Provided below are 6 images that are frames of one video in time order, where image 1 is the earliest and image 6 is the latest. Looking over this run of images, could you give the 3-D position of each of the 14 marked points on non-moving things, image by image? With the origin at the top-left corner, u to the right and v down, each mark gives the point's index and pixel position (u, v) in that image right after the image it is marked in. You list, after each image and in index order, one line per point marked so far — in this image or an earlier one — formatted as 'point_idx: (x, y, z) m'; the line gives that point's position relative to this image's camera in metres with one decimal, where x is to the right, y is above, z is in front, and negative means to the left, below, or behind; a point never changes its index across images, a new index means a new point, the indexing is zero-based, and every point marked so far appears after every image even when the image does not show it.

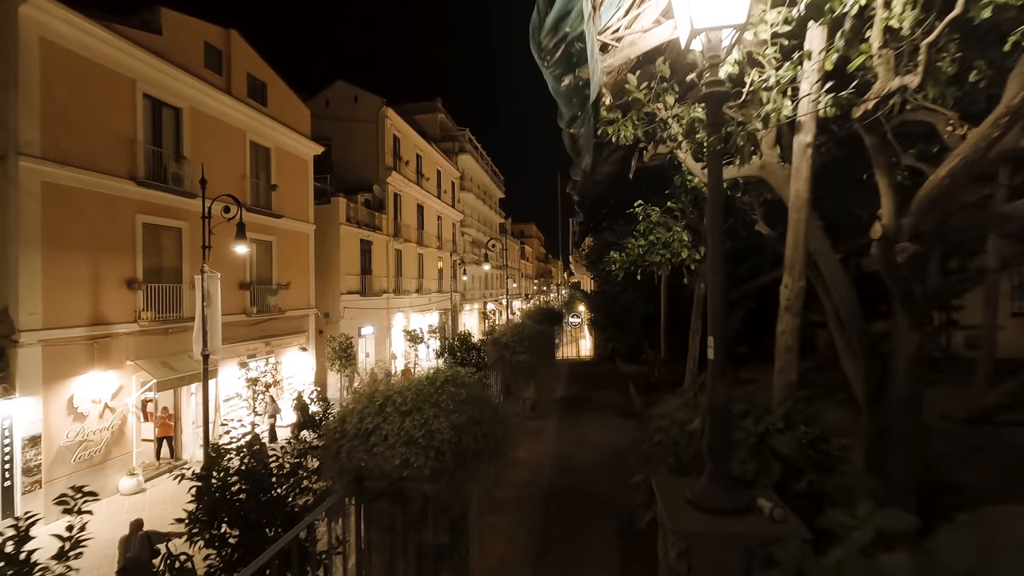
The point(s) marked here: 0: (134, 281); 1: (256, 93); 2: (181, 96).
0: (-10.5, +0.2, +13.7) m
1: (-10.1, +7.7, +19.3) m
2: (-10.5, +6.1, +15.5) m
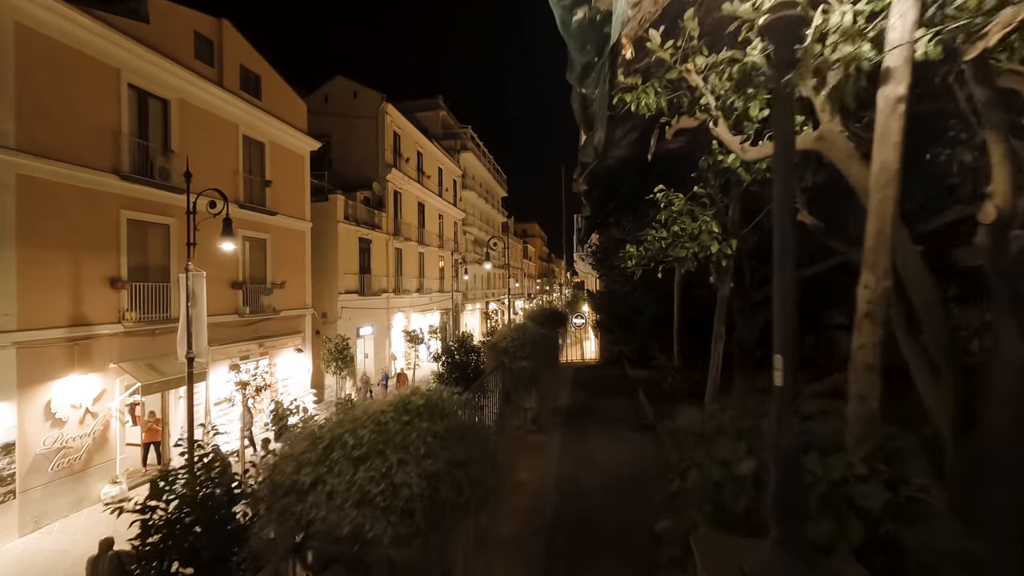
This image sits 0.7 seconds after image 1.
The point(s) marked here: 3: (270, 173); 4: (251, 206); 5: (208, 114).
0: (-10.5, +0.2, +13.1) m
1: (-10.0, +7.7, +18.6) m
2: (-10.4, +6.1, +14.9) m
3: (-9.6, +4.6, +19.5) m
4: (-9.5, +3.0, +17.8) m
5: (-10.2, +5.8, +16.4) m
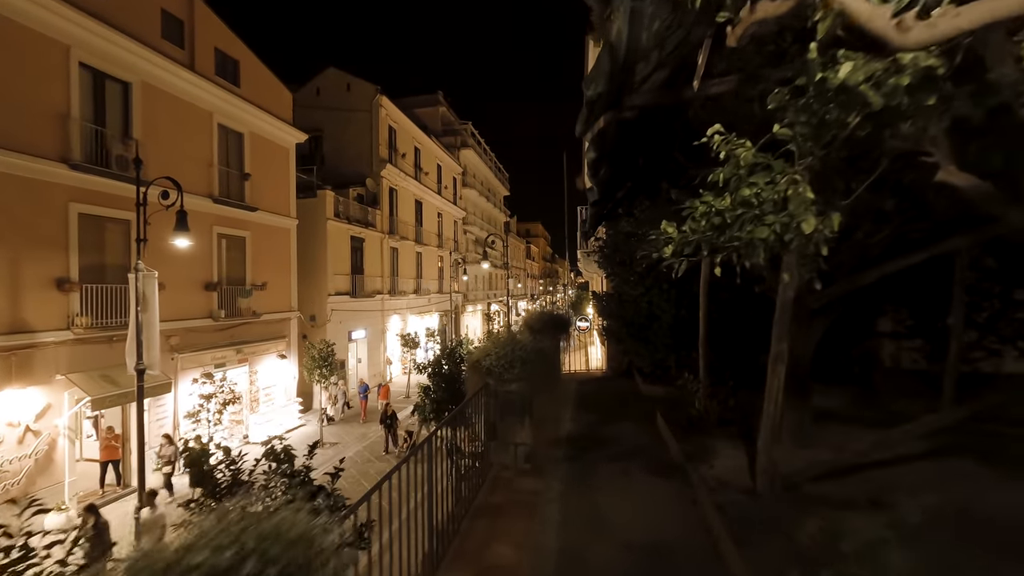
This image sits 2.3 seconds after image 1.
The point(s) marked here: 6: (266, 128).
0: (-10.6, +0.2, +11.7) m
1: (-10.0, +7.6, +17.3) m
2: (-10.5, +6.0, +13.5) m
3: (-9.7, +4.5, +18.1) m
4: (-9.6, +2.9, +16.4) m
5: (-10.2, +5.8, +15.1) m
6: (-9.5, +6.2, +19.0) m
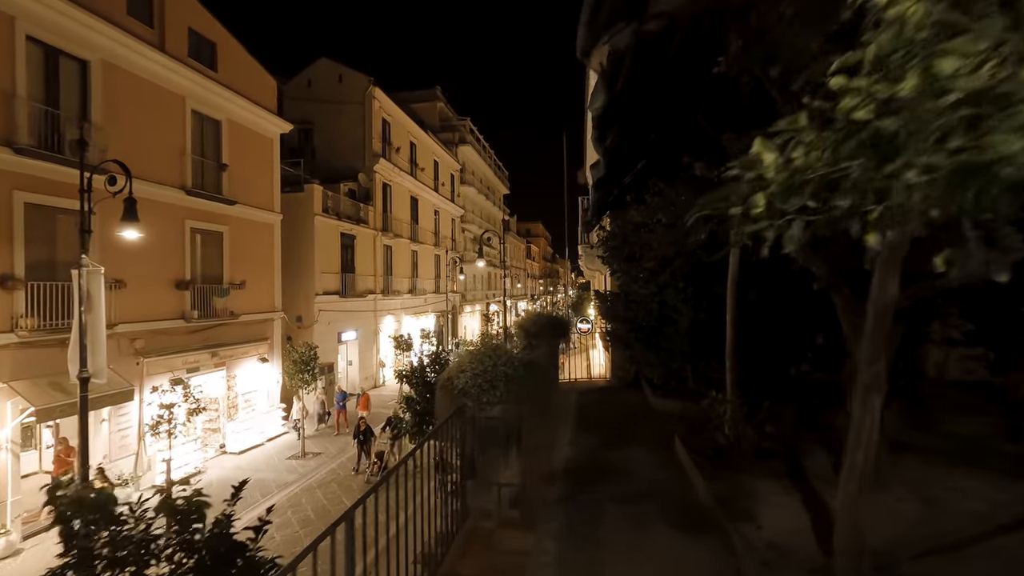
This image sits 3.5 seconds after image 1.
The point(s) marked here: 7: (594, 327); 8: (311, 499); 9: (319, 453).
0: (-10.7, +0.2, +10.5) m
1: (-10.2, +7.7, +16.1) m
2: (-10.6, +6.1, +12.3) m
3: (-9.8, +4.5, +16.9) m
4: (-9.7, +3.0, +15.2) m
5: (-10.4, +5.8, +13.9) m
6: (-9.6, +6.2, +17.8) m
7: (+3.2, -1.6, +19.4) m
8: (-5.3, -5.5, +12.8) m
9: (-6.3, -5.4, +16.0) m
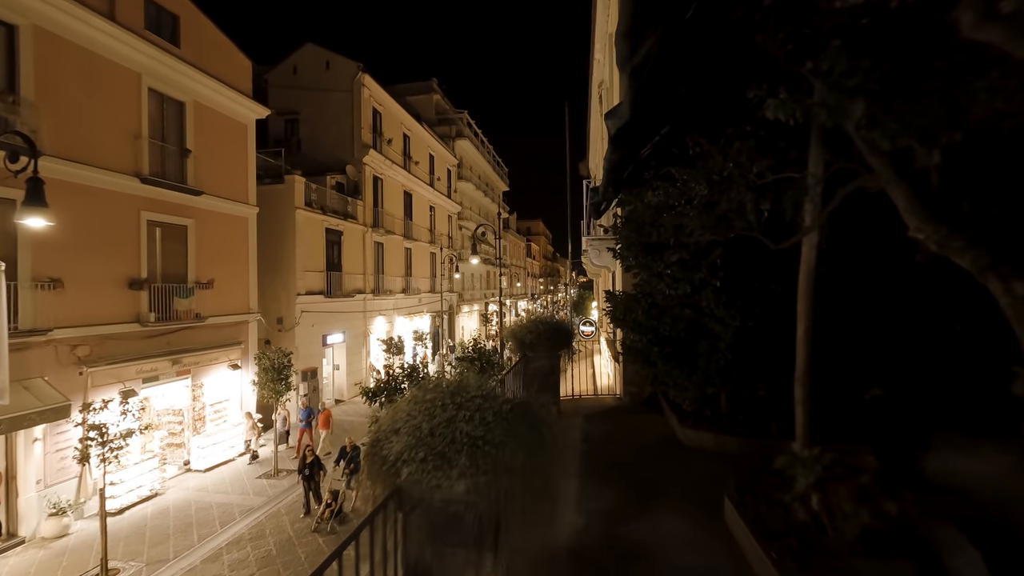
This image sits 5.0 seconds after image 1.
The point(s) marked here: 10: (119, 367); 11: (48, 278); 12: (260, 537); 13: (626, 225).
0: (-10.9, +0.2, +8.9) m
1: (-10.3, +7.7, +14.4) m
2: (-10.8, +6.1, +10.7) m
3: (-9.9, +4.6, +15.3) m
4: (-9.8, +3.0, +13.6) m
5: (-10.5, +5.8, +12.2) m
6: (-9.7, +6.2, +16.2) m
7: (+3.1, -1.5, +17.8) m
8: (-5.4, -5.5, +11.2) m
9: (-6.4, -5.4, +14.4) m
10: (-10.1, -2.0, +12.6) m
11: (-10.5, +0.2, +11.1) m
12: (-5.6, -5.5, +10.9) m
13: (+1.5, +0.8, +6.3) m
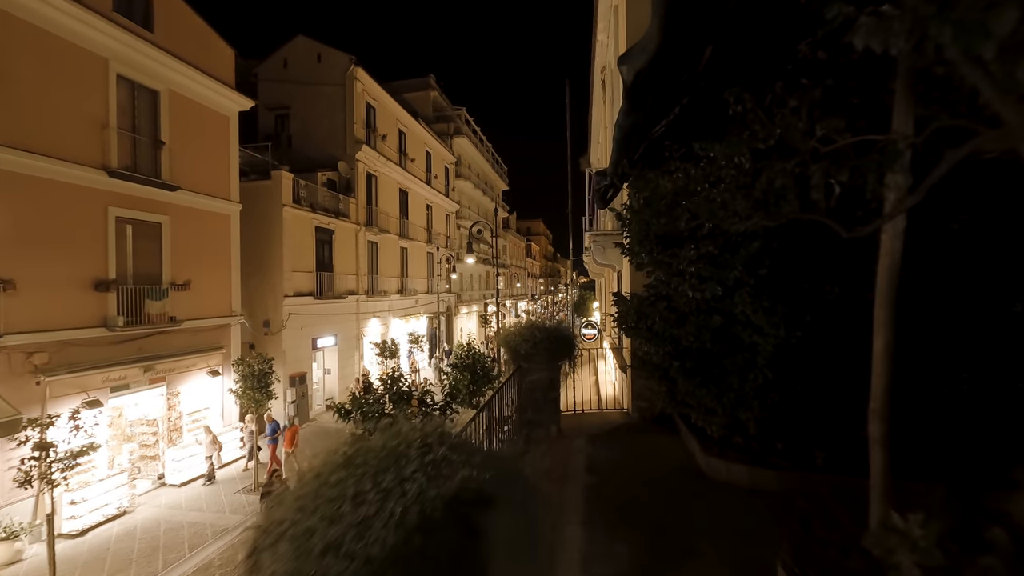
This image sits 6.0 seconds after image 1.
0: (-11.0, +0.2, +7.9) m
1: (-10.4, +7.6, +13.5) m
2: (-10.9, +6.0, +9.7) m
3: (-10.0, +4.5, +14.3) m
4: (-9.9, +2.9, +12.6) m
5: (-10.6, +5.8, +11.3) m
6: (-9.8, +6.2, +15.2) m
7: (+3.0, -1.5, +16.8) m
8: (-5.5, -5.5, +10.2) m
9: (-6.5, -5.4, +13.4) m
10: (-10.1, -2.0, +11.6) m
11: (-10.6, +0.2, +10.2) m
12: (-5.7, -5.5, +9.9) m
13: (+1.4, +0.8, +5.3) m
